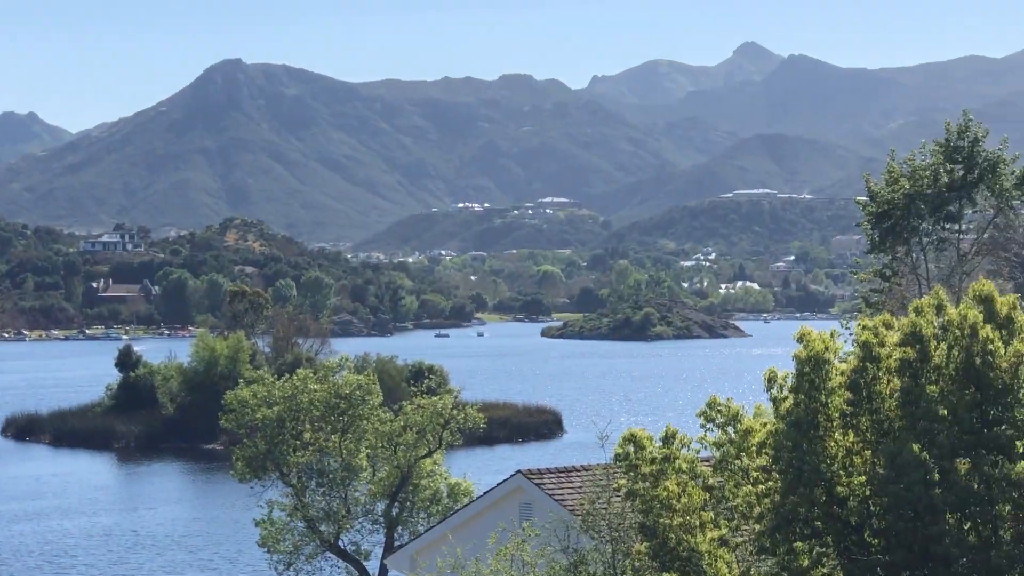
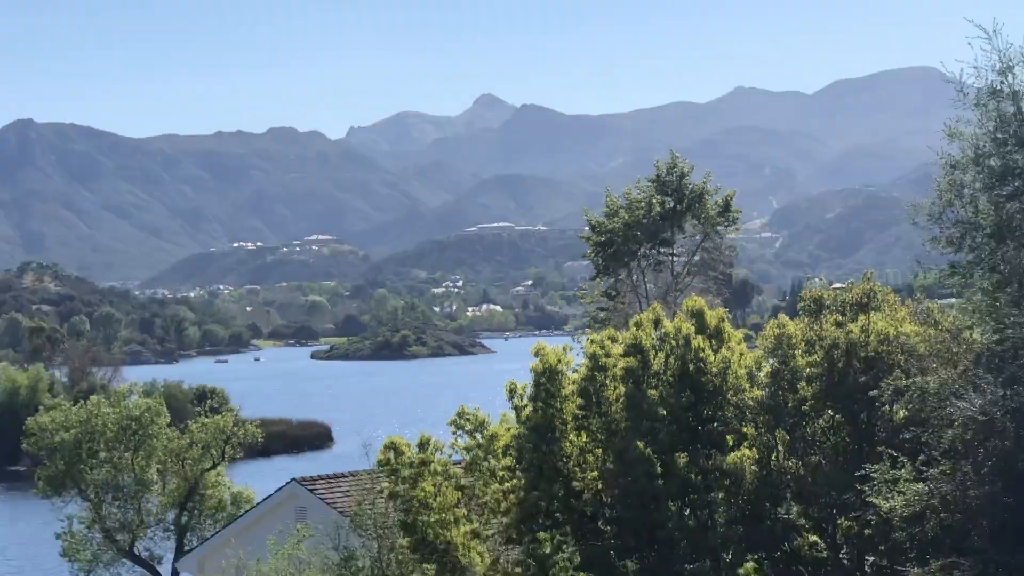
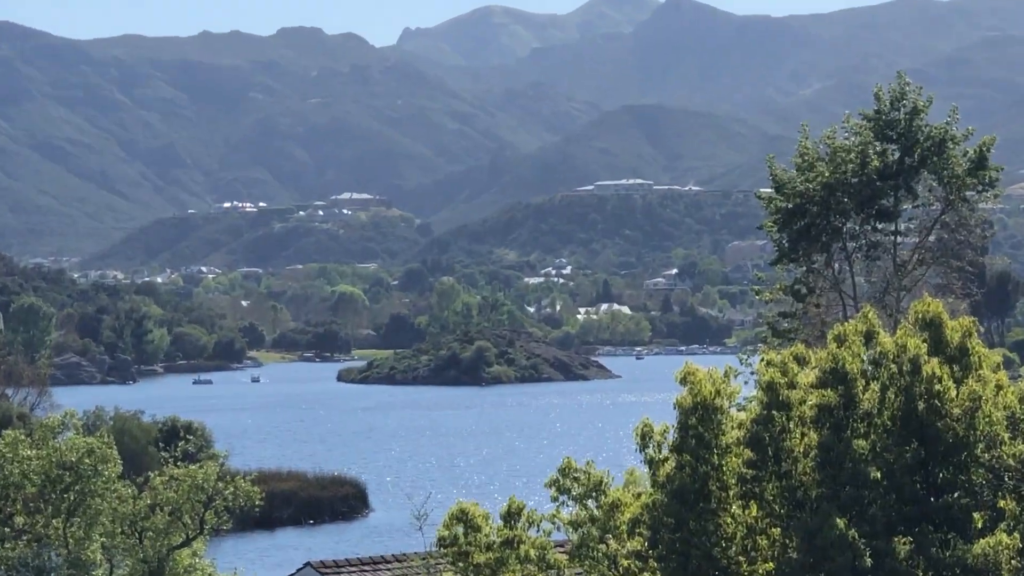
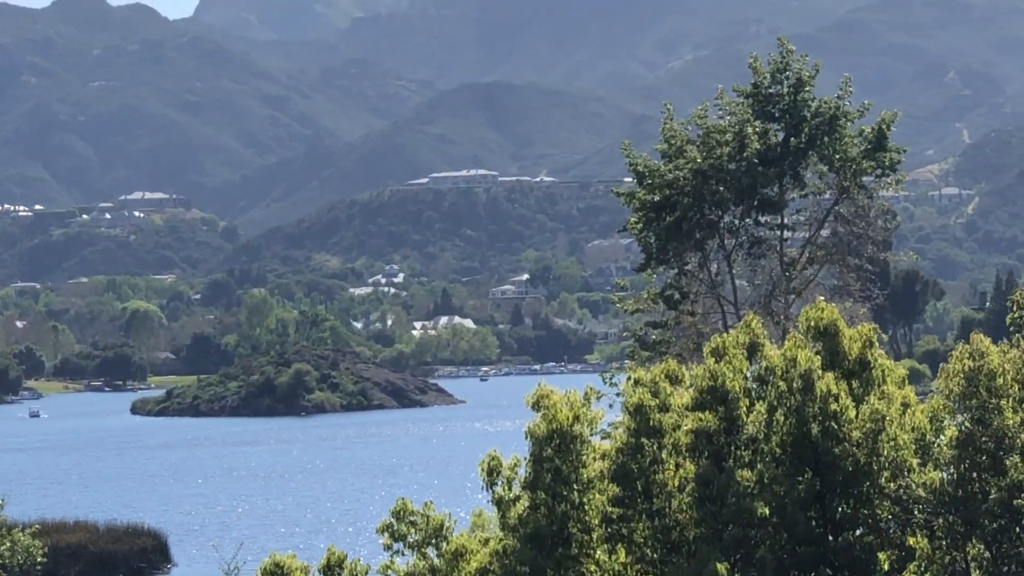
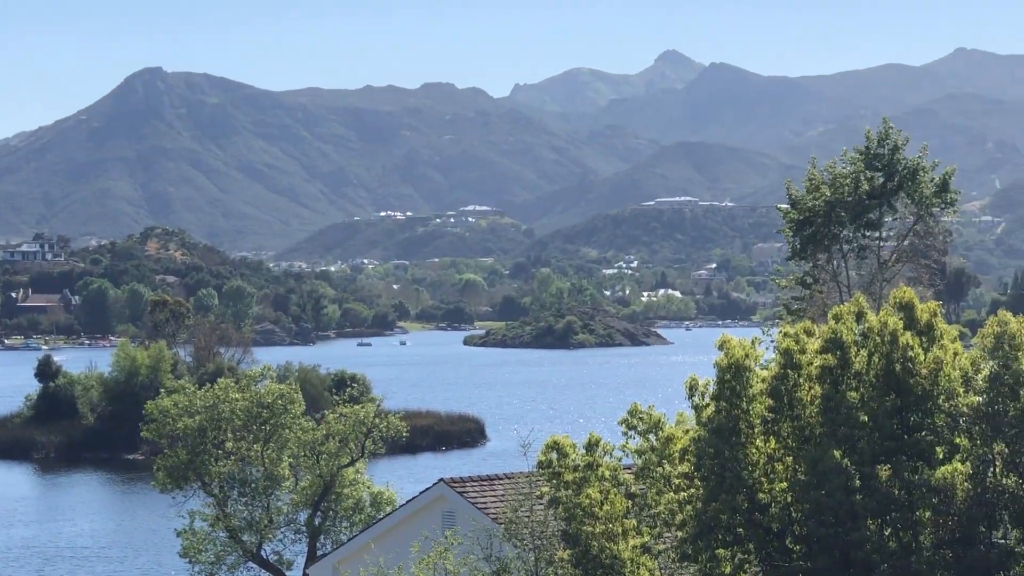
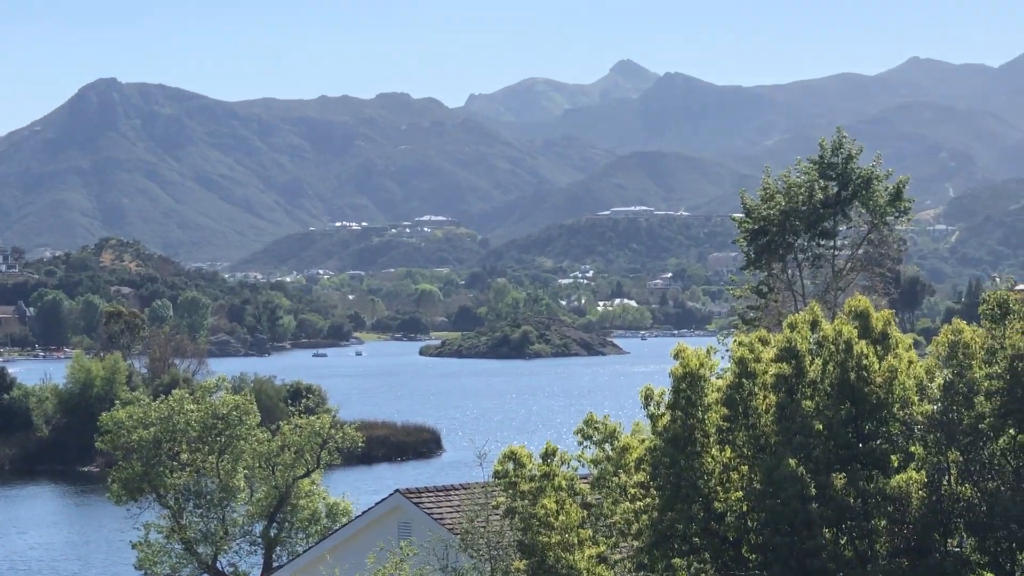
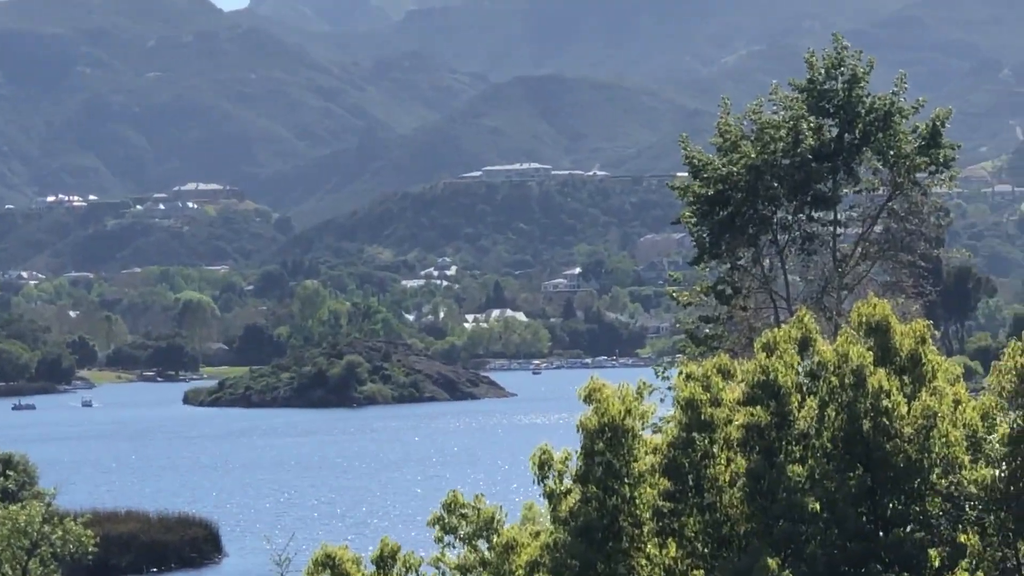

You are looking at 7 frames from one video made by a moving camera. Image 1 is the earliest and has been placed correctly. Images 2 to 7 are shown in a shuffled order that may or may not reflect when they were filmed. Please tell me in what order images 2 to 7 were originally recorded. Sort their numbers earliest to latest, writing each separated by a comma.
5, 6, 3, 7, 4, 2
